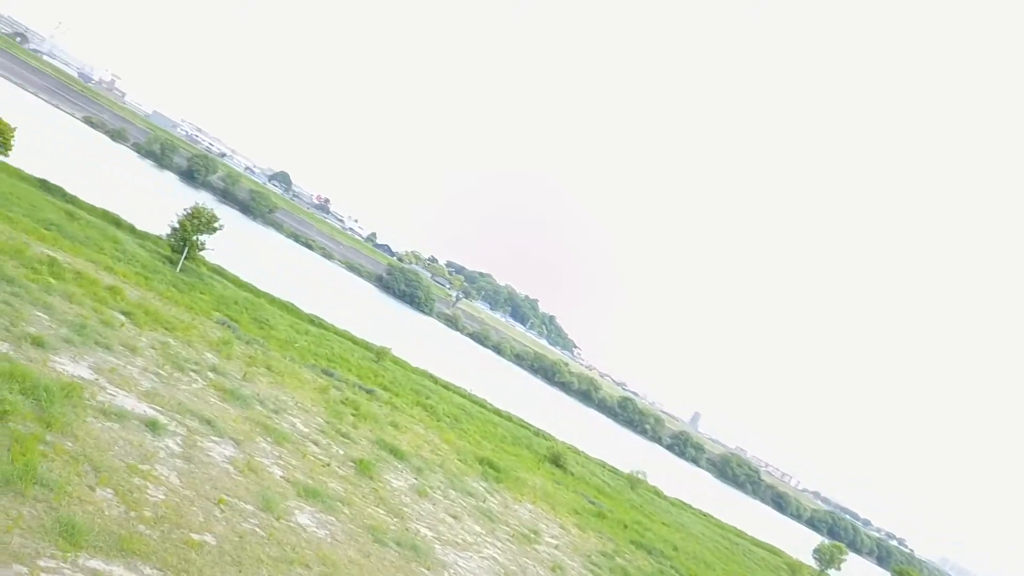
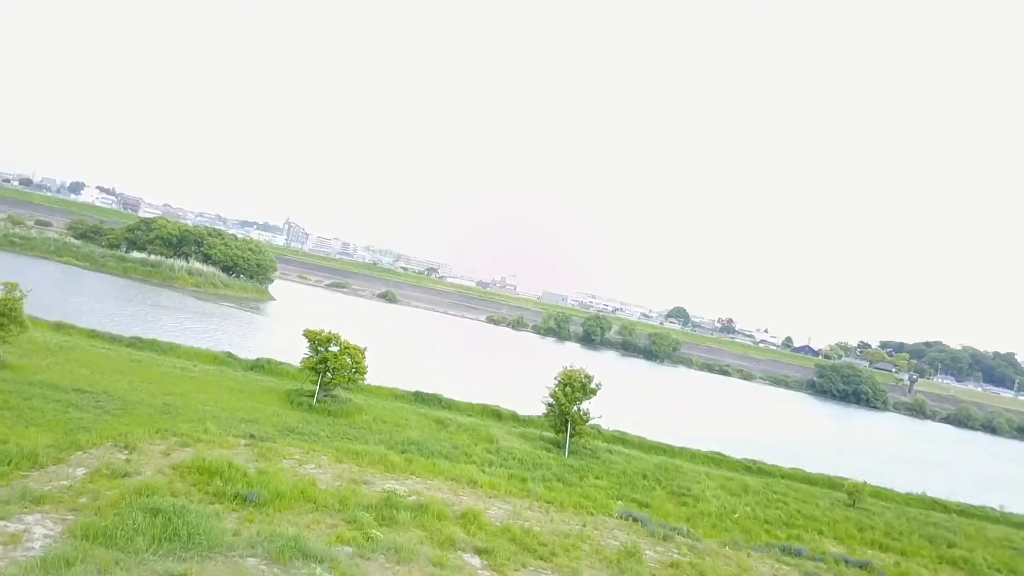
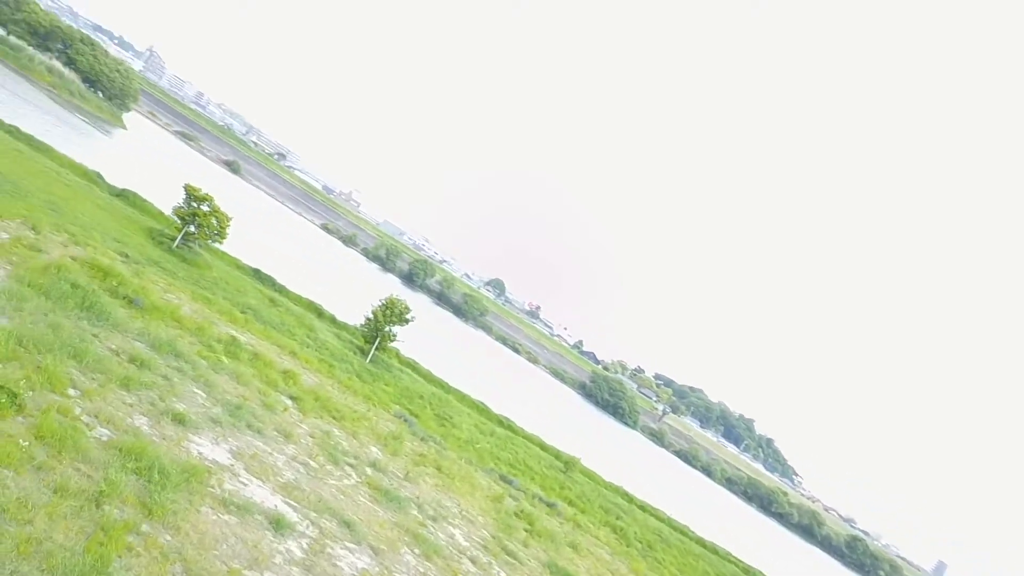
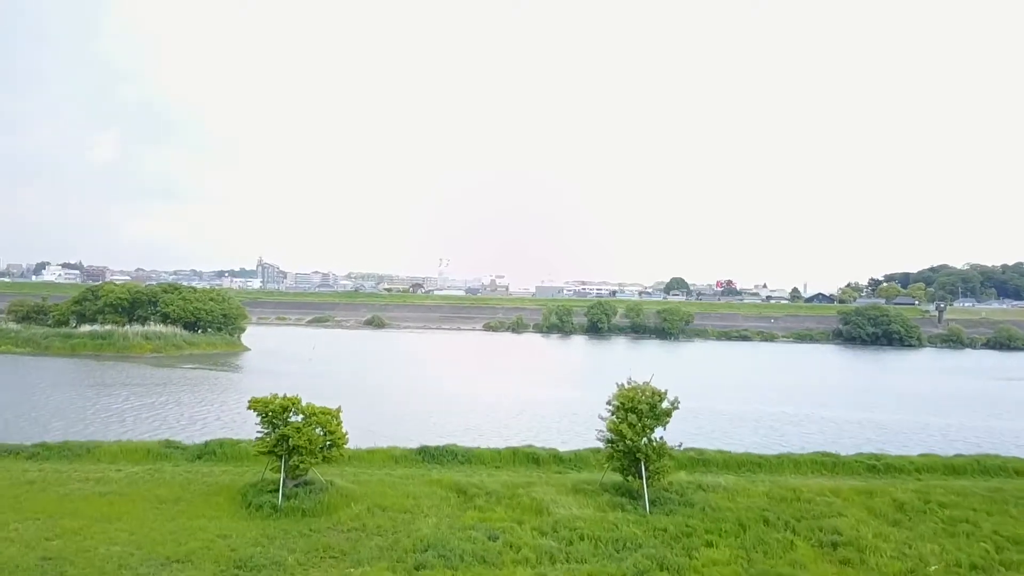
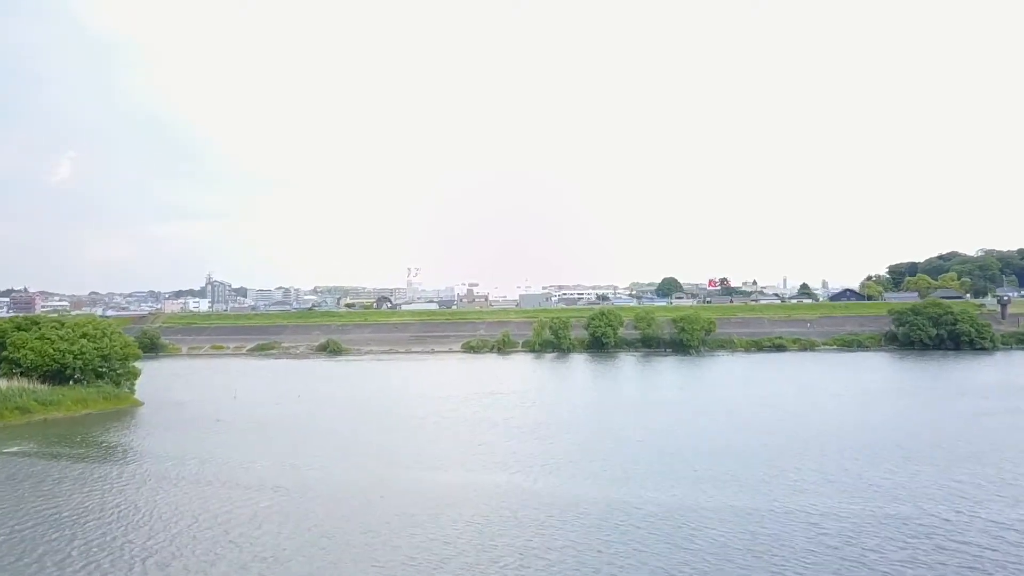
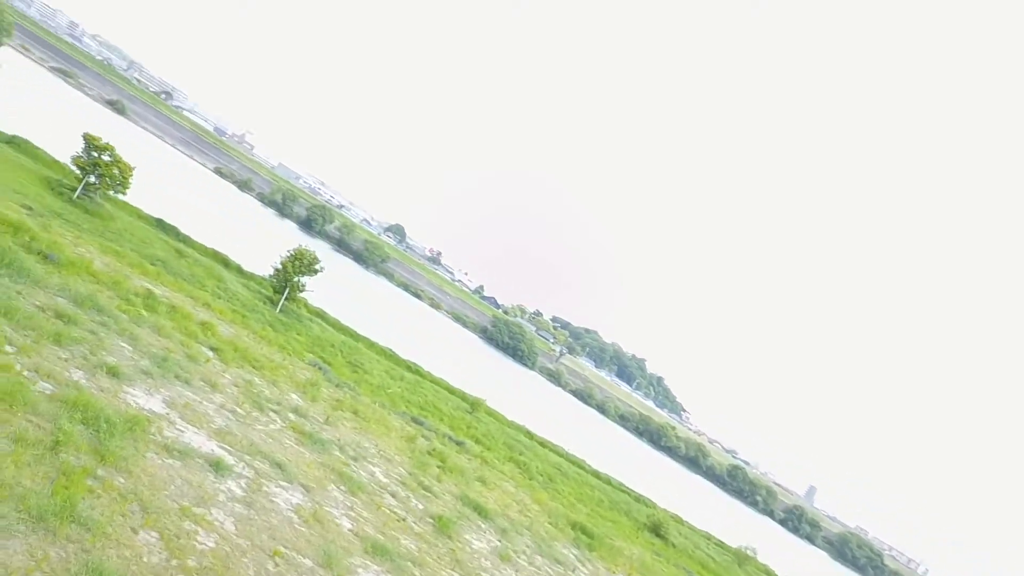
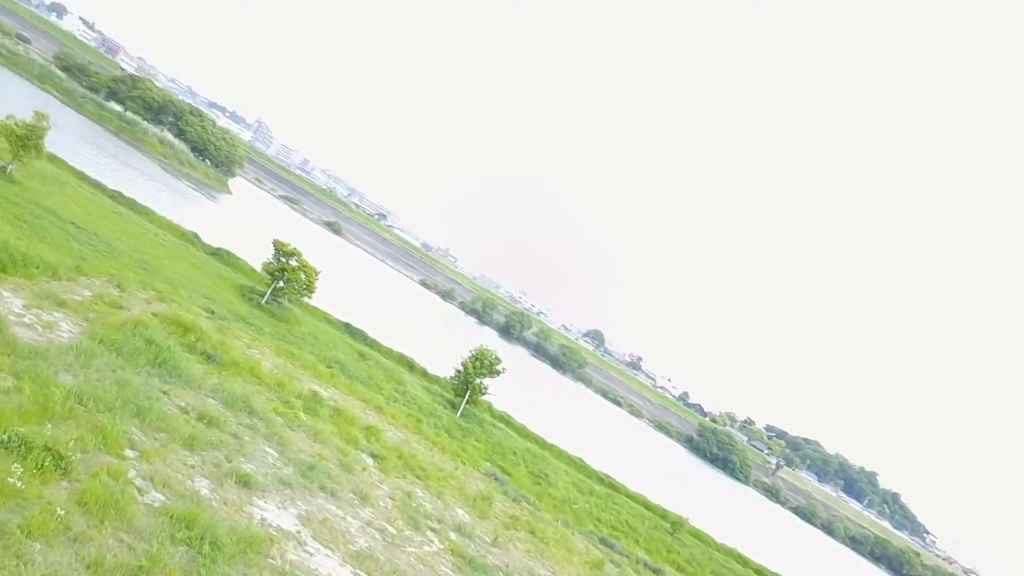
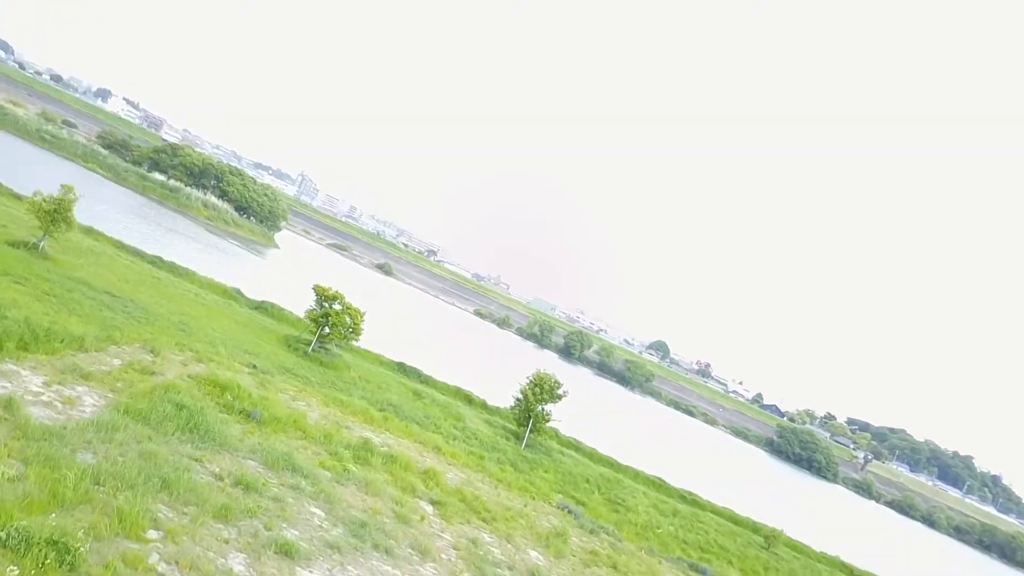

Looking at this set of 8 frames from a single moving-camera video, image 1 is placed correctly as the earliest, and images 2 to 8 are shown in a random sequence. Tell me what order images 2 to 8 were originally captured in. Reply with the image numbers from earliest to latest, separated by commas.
6, 3, 7, 8, 2, 4, 5
